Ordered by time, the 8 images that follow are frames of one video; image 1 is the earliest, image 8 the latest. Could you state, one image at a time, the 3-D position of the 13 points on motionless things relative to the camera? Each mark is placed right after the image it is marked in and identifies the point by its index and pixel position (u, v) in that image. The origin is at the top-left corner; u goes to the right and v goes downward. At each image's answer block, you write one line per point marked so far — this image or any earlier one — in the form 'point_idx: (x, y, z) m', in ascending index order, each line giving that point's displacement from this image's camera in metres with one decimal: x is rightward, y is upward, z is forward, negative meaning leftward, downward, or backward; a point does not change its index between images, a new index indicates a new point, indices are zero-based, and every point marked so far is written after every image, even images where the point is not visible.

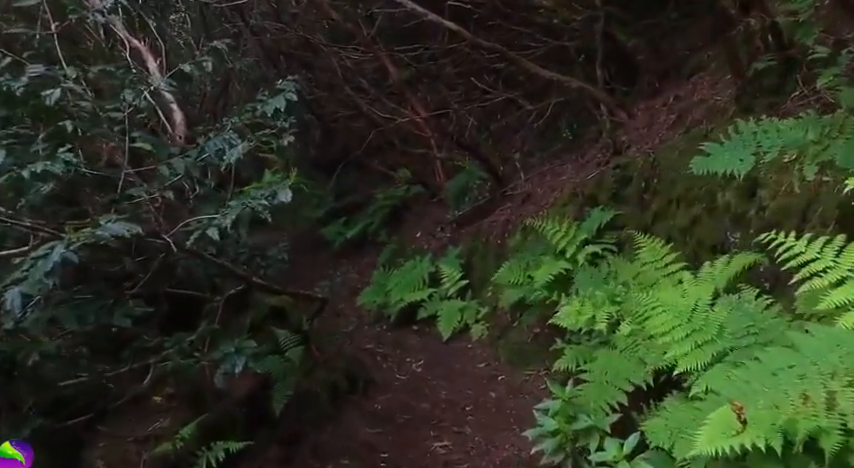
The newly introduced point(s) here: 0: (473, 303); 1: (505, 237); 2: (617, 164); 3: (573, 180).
0: (+0.6, -0.8, +9.1) m
1: (+1.0, 0.0, +9.7) m
2: (+1.8, +0.7, +7.1) m
3: (+1.6, +0.6, +8.3) m
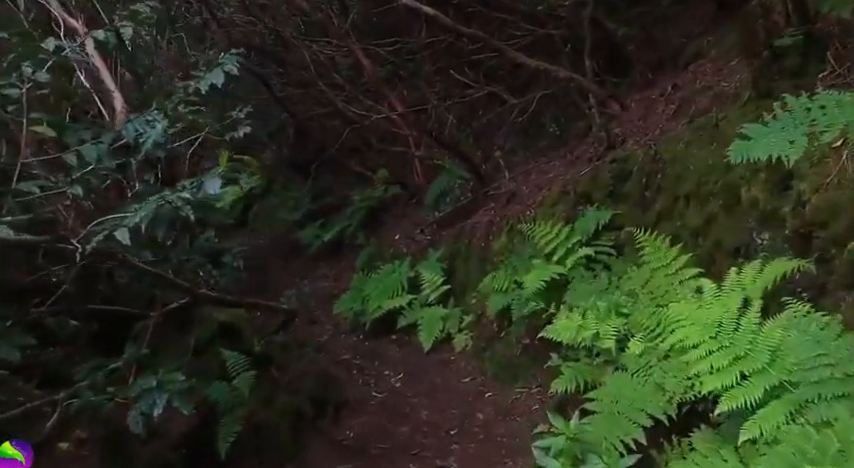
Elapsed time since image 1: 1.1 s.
0: (+0.3, -0.9, +8.5) m
1: (+0.7, -0.1, +9.0) m
2: (+1.6, +0.7, +6.5) m
3: (+1.4, +0.6, +7.7) m
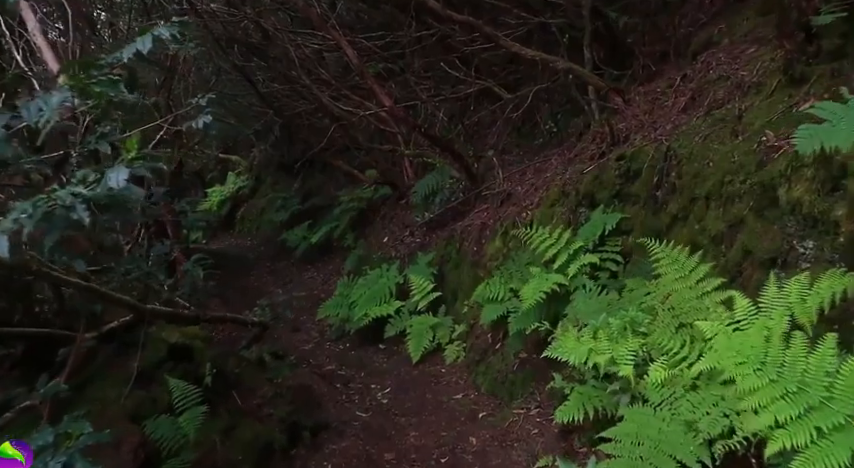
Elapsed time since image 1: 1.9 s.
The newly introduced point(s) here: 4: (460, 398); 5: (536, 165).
0: (+0.2, -0.9, +7.9) m
1: (+0.6, -0.1, +8.4) m
2: (+1.5, +0.6, +5.9) m
3: (+1.3, +0.5, +7.1) m
4: (+0.3, -1.4, +6.5) m
5: (+1.3, +0.8, +9.2) m
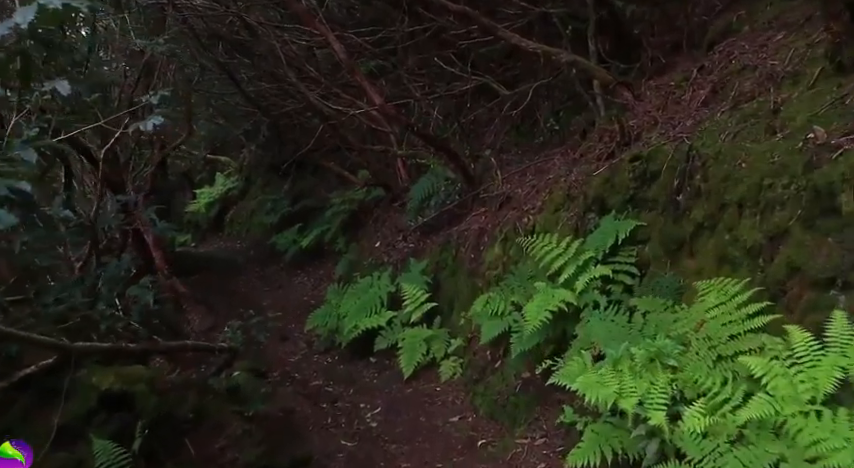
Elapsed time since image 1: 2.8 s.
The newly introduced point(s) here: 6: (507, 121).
0: (+0.1, -1.0, +7.3) m
1: (+0.5, -0.2, +7.9) m
2: (+1.5, +0.6, +5.3) m
3: (+1.2, +0.5, +6.6) m
4: (+0.2, -1.5, +5.9) m
5: (+1.2, +0.8, +8.7) m
6: (+1.1, +1.5, +10.1) m
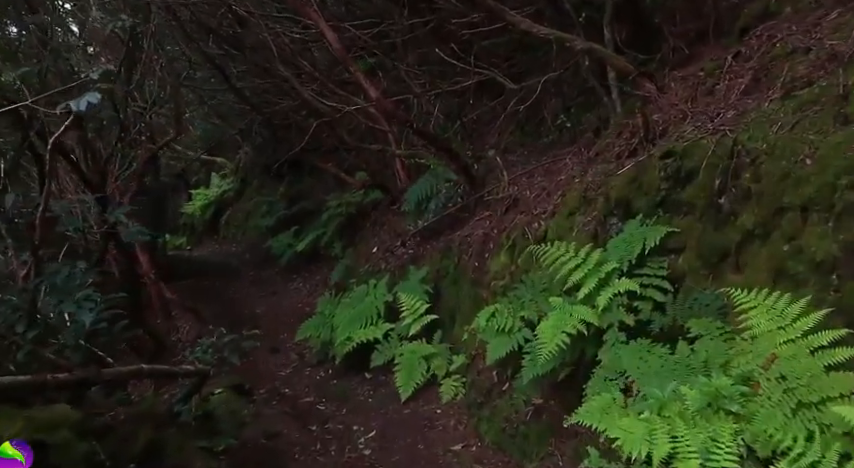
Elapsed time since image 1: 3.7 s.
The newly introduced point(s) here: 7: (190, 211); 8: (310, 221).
0: (+0.1, -1.0, +6.7) m
1: (+0.5, -0.2, +7.2) m
2: (+1.5, +0.5, +4.7) m
3: (+1.2, +0.4, +5.9) m
4: (+0.2, -1.5, +5.3) m
5: (+1.2, +0.7, +8.0) m
6: (+1.1, +1.4, +9.5) m
7: (-5.2, +0.5, +16.5) m
8: (-2.0, +0.2, +13.1) m
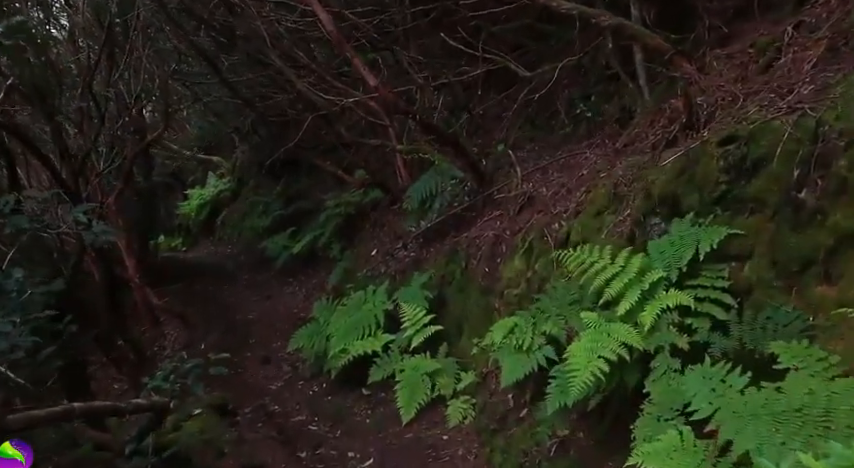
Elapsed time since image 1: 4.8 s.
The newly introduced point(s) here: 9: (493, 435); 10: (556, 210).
0: (+0.2, -1.0, +5.9) m
1: (+0.6, -0.2, +6.5) m
2: (+1.5, +0.5, +3.9) m
3: (+1.2, +0.4, +5.2) m
4: (+0.2, -1.5, +4.5) m
5: (+1.3, +0.7, +7.3) m
6: (+1.1, +1.4, +8.7) m
7: (-5.1, +0.5, +15.8) m
8: (-2.0, +0.2, +12.3) m
9: (+0.4, -1.3, +4.8) m
10: (+1.0, +0.2, +5.7) m
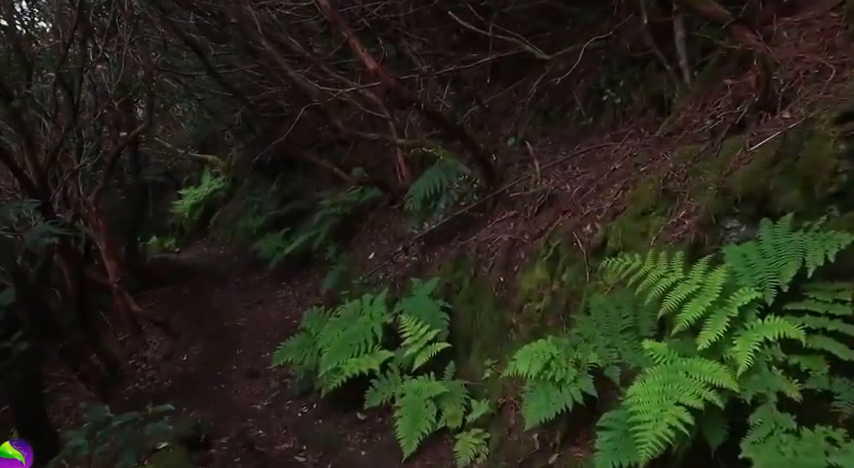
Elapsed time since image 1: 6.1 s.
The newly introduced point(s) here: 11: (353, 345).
0: (+0.2, -1.1, +5.0) m
1: (+0.6, -0.3, +5.6) m
2: (+1.5, +0.5, +3.0) m
3: (+1.3, +0.4, +4.3) m
4: (+0.3, -1.6, +3.6) m
5: (+1.3, +0.7, +6.4) m
6: (+1.1, +1.4, +7.8) m
7: (-5.1, +0.5, +14.9) m
8: (-1.9, +0.2, +11.4) m
9: (+0.5, -1.3, +3.9) m
10: (+1.0, +0.2, +4.8) m
11: (-0.6, -0.9, +6.3) m
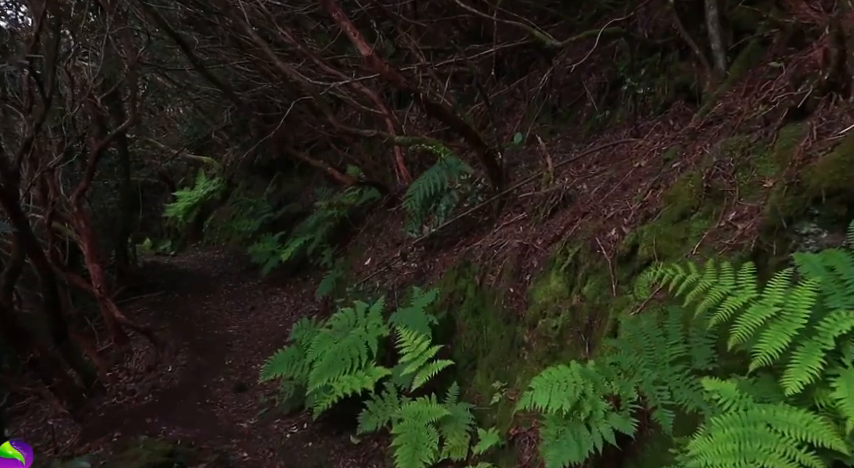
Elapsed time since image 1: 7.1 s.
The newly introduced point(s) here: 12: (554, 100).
0: (+0.2, -1.1, +4.4) m
1: (+0.6, -0.3, +4.9) m
2: (+1.5, +0.5, +2.4) m
3: (+1.3, +0.3, +3.6) m
4: (+0.3, -1.6, +3.0) m
5: (+1.3, +0.6, +5.7) m
6: (+1.2, +1.3, +7.2) m
7: (-5.1, +0.4, +14.3) m
8: (-1.9, +0.1, +10.8) m
9: (+0.5, -1.3, +3.3) m
10: (+1.0, +0.1, +4.2) m
11: (-0.6, -1.0, +5.7) m
12: (+1.3, +1.3, +7.1) m
